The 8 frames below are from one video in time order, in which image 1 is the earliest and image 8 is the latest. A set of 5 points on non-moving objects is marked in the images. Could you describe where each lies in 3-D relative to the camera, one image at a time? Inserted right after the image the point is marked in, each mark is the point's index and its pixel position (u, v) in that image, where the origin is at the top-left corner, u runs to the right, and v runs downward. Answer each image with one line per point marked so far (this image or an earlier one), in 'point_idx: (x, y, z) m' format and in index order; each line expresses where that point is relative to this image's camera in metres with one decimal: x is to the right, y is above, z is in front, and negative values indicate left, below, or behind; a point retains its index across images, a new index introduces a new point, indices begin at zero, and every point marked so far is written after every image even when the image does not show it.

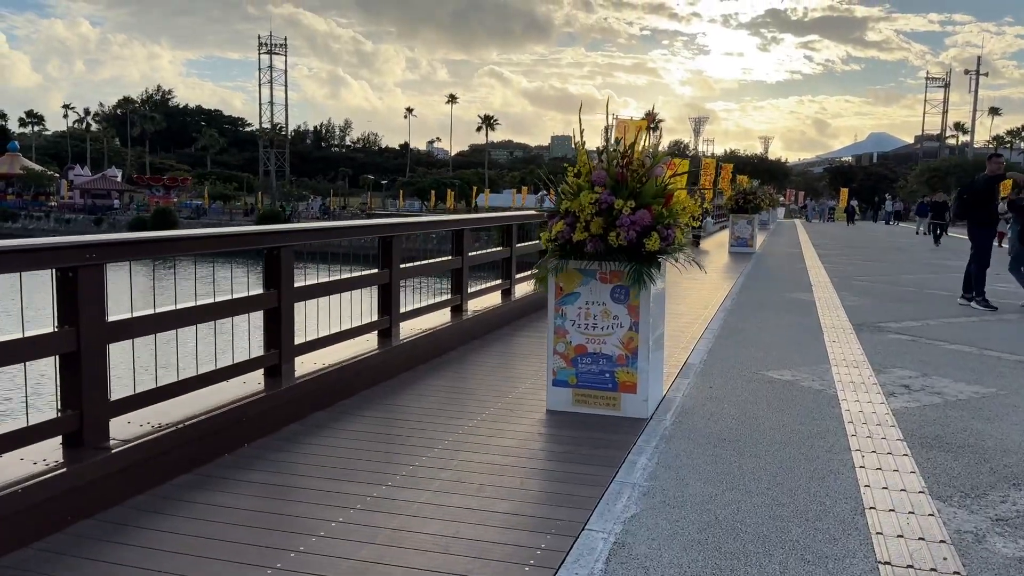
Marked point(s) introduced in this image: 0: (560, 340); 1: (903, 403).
0: (+0.2, -0.2, +3.5) m
1: (+1.8, -0.5, +3.8) m
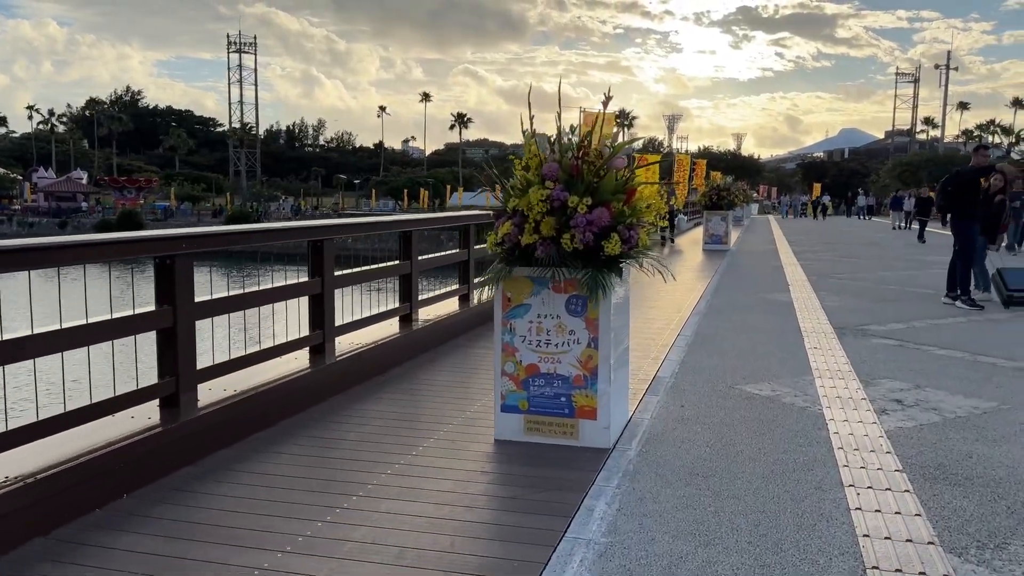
0: (0.0, -0.3, +3.1) m
1: (+1.6, -0.5, +3.4) m
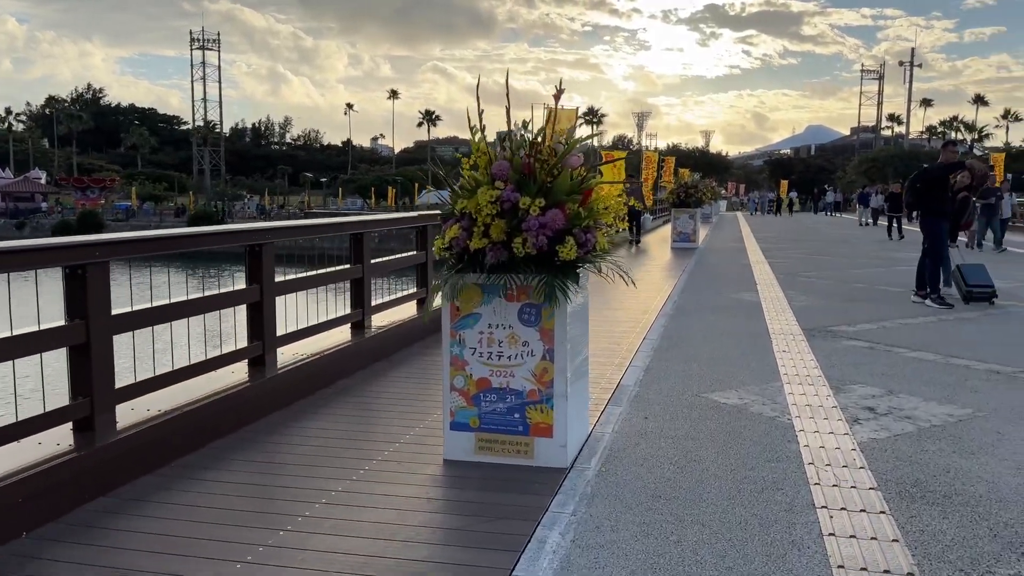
0: (-0.2, -0.3, +2.8) m
1: (+1.4, -0.6, +3.3) m
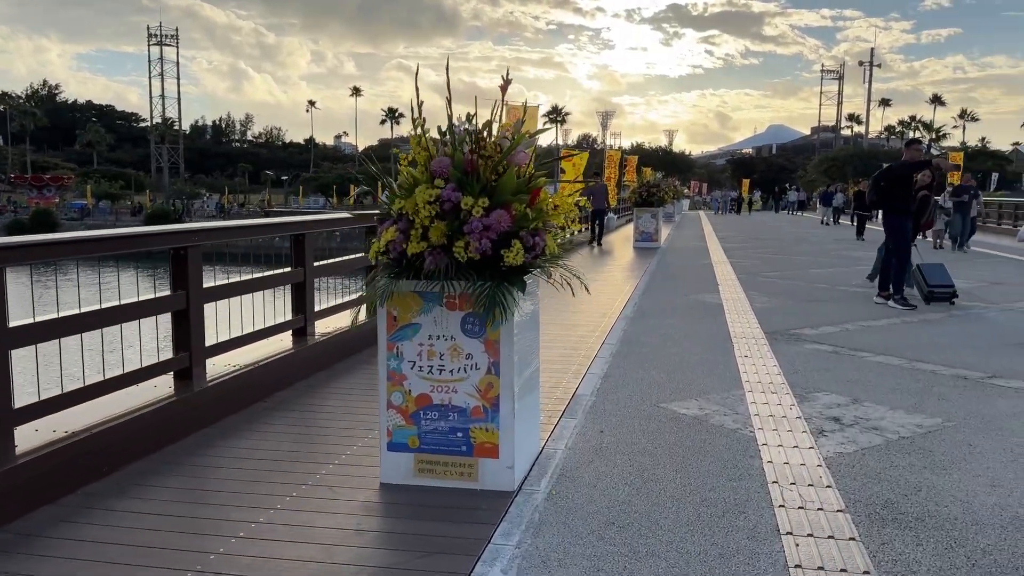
0: (-0.4, -0.3, +2.6) m
1: (+1.2, -0.6, +3.1) m
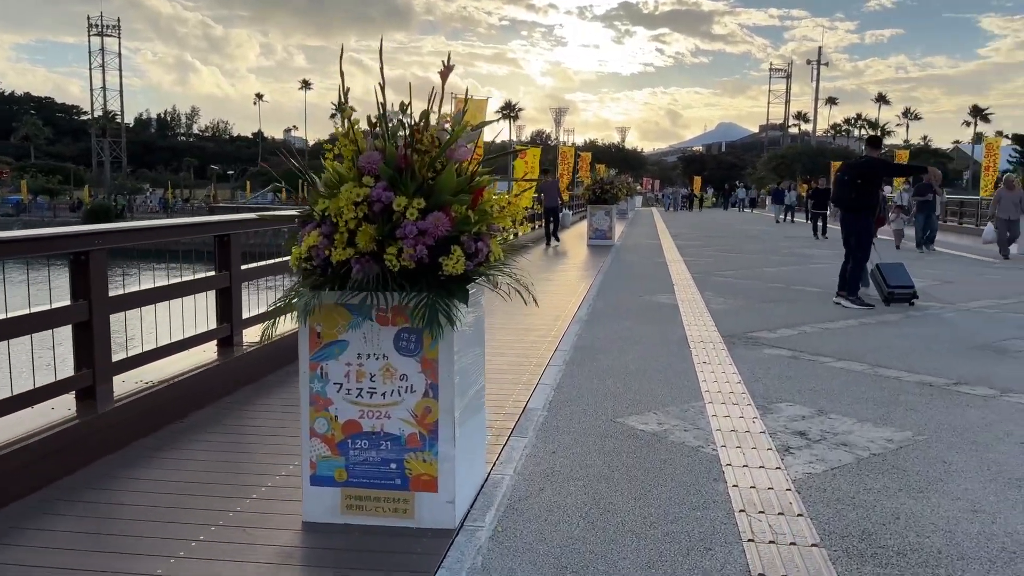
0: (-0.5, -0.3, +2.3) m
1: (+1.0, -0.6, +2.9) m
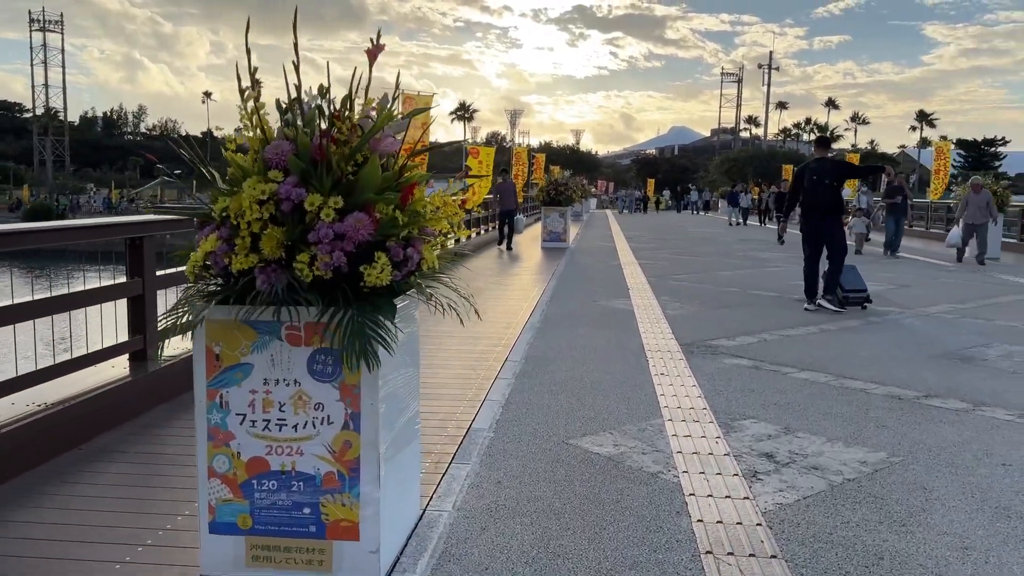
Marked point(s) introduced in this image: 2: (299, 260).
0: (-0.7, -0.4, +2.0) m
1: (+0.8, -0.6, +2.6) m
2: (-0.5, +0.1, +1.9) m
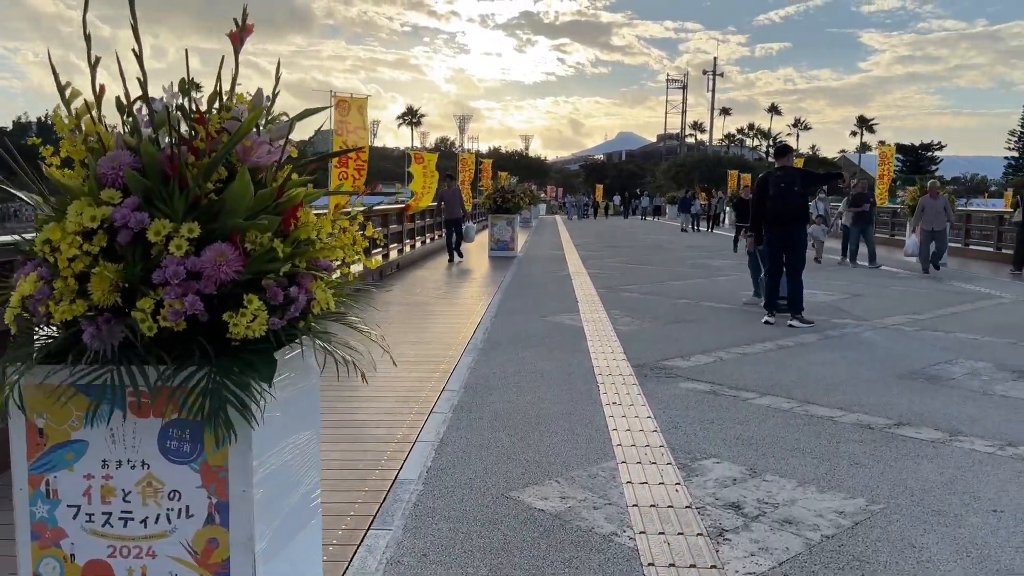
0: (-0.8, -0.5, +1.5) m
1: (+0.6, -0.7, +2.2) m
2: (-0.6, 0.0, +1.4) m
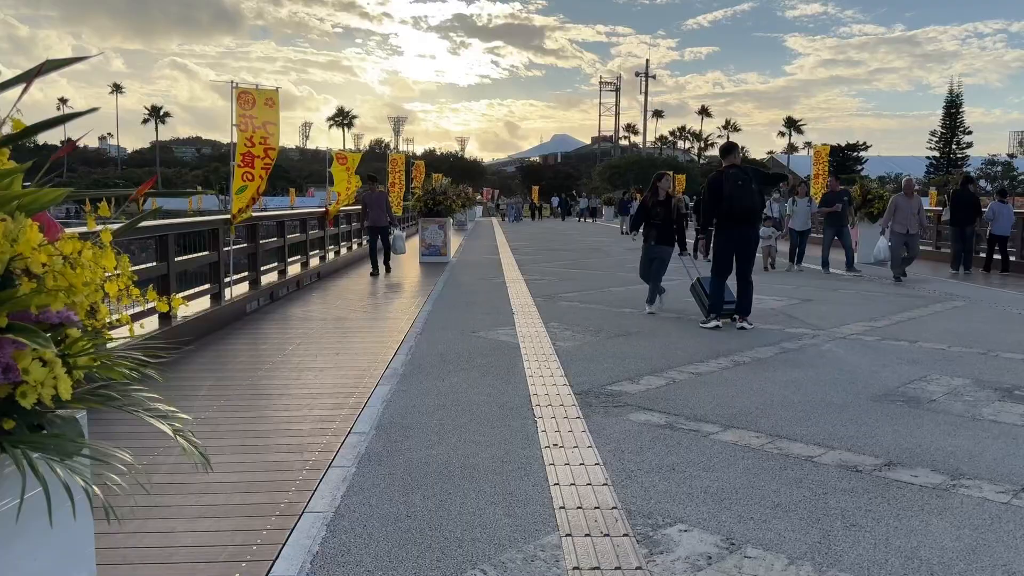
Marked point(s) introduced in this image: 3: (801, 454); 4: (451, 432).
0: (-1.0, -0.6, +0.8) m
1: (+0.4, -0.8, +1.6) m
2: (-0.8, -0.1, +0.7) m
3: (+1.1, -0.6, +3.1) m
4: (-0.2, -0.6, +3.4) m
